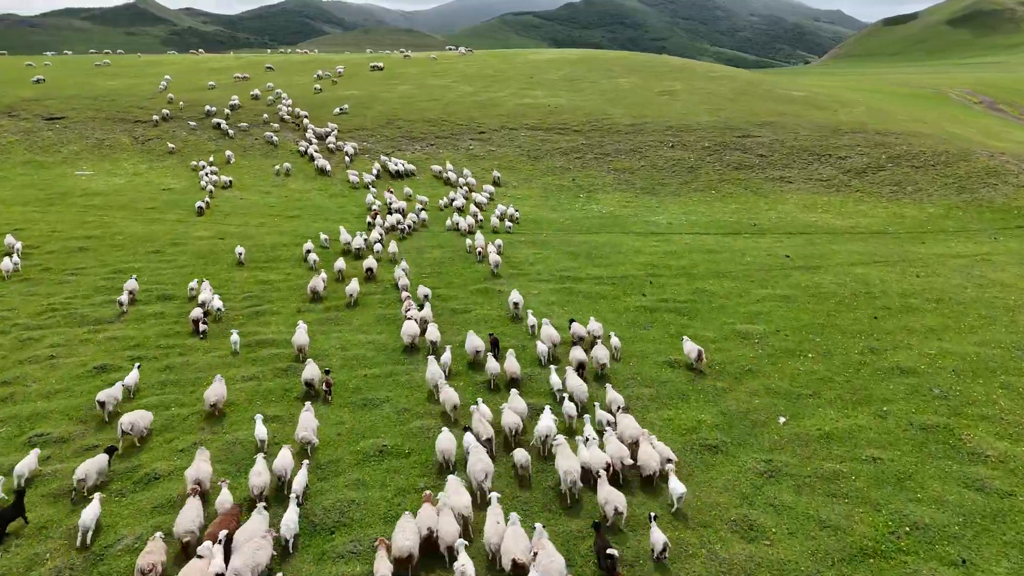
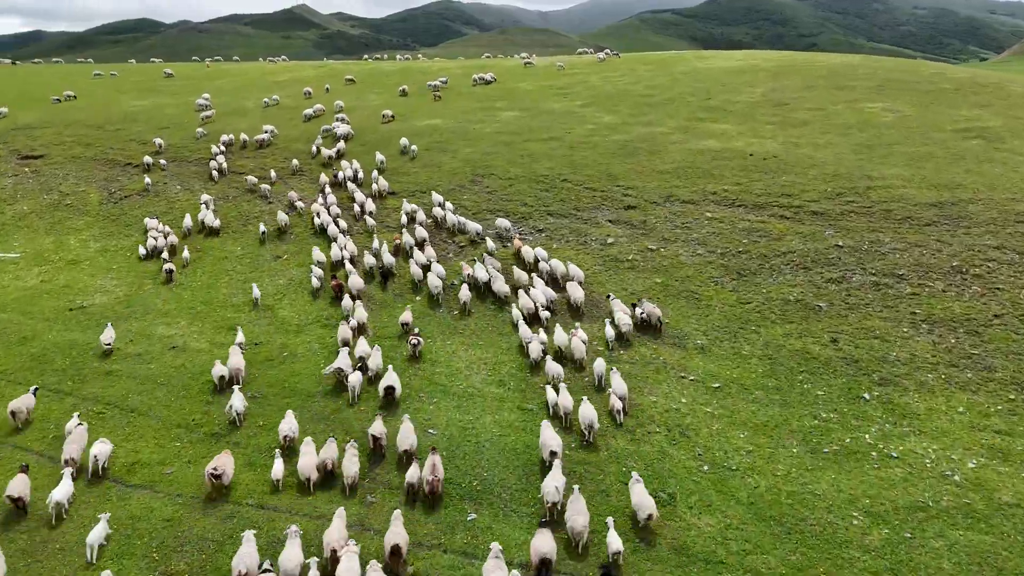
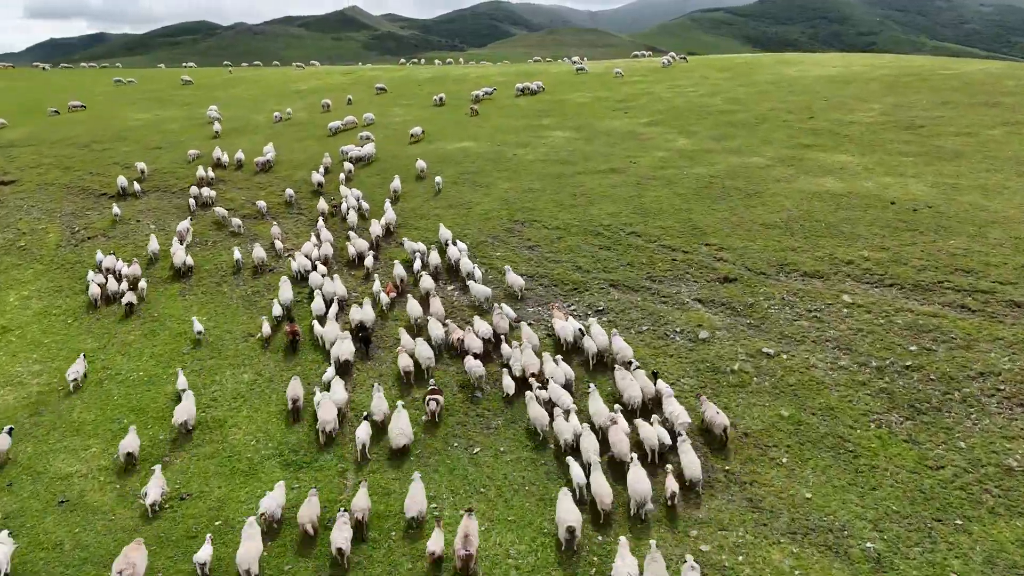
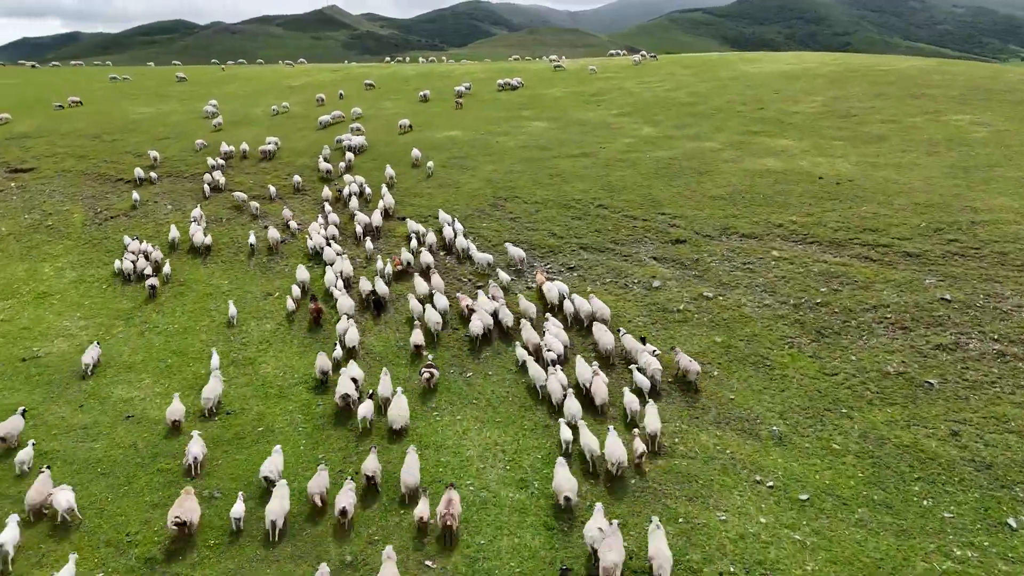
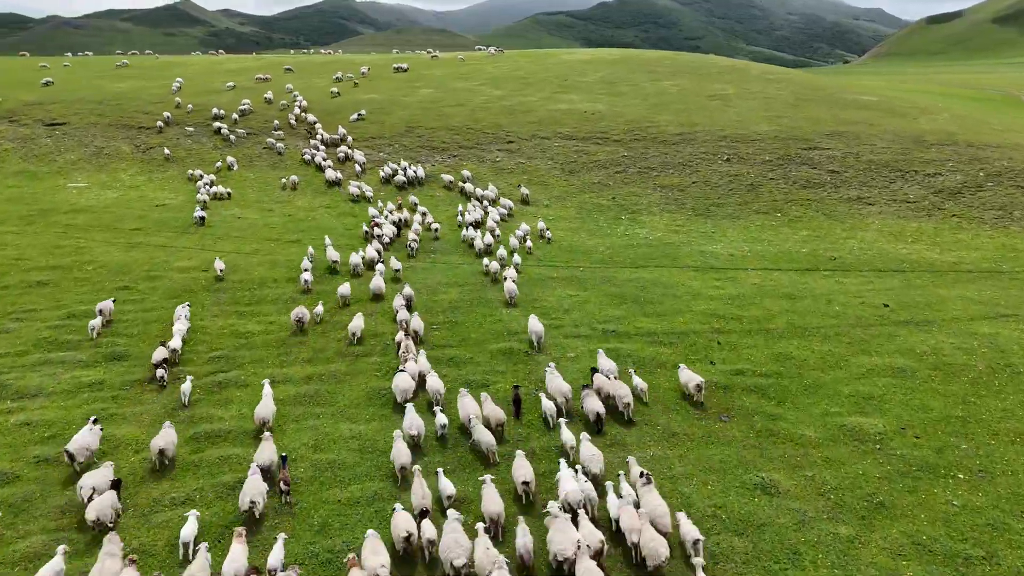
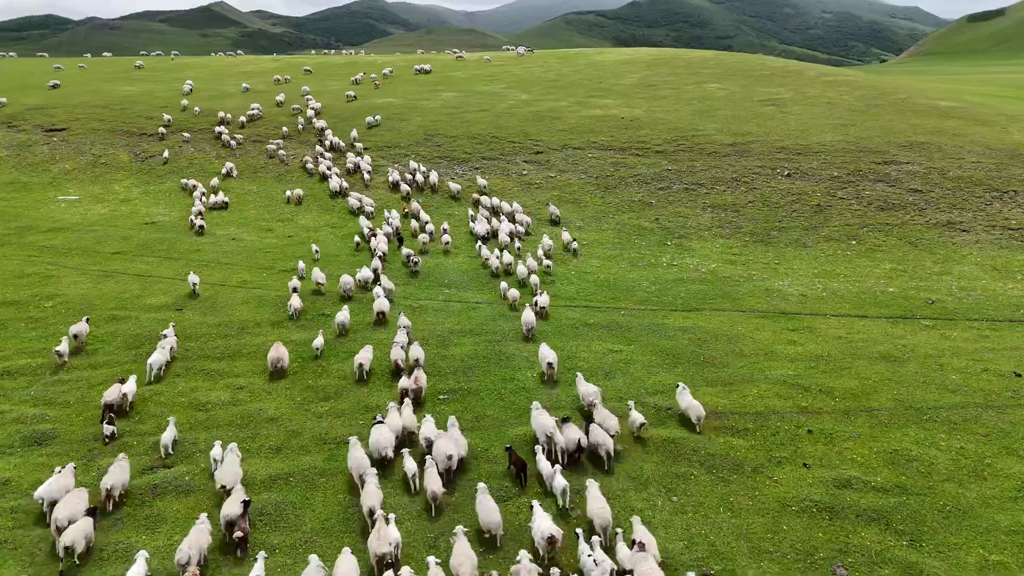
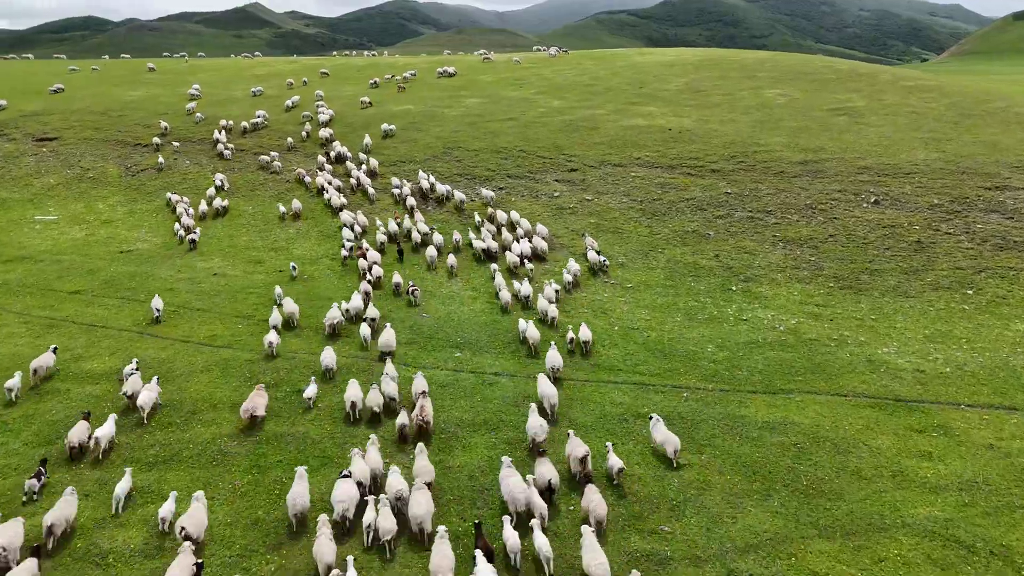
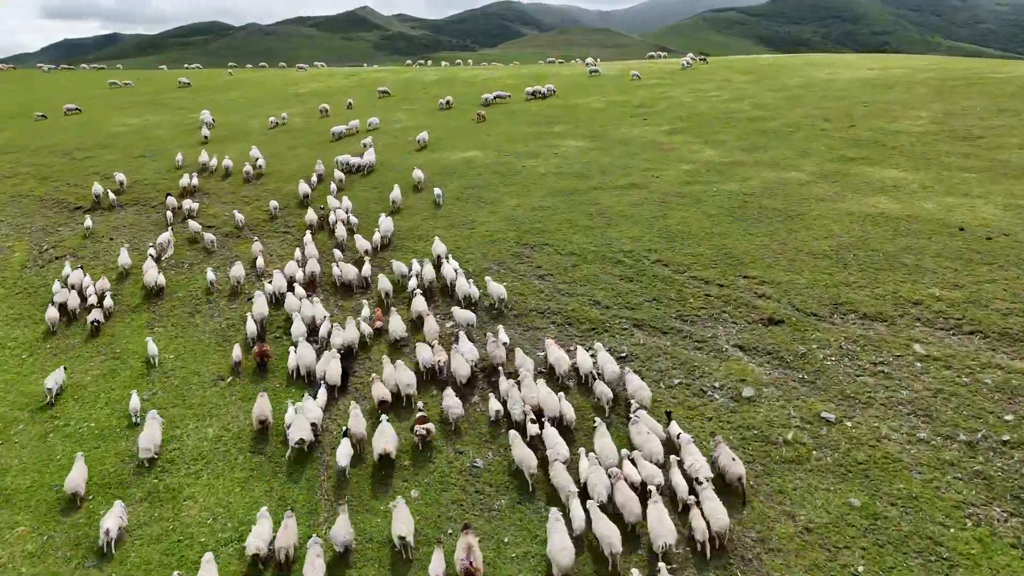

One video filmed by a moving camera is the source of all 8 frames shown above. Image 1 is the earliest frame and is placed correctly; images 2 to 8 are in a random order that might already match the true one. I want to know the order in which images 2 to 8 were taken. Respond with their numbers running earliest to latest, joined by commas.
5, 6, 7, 2, 4, 3, 8
